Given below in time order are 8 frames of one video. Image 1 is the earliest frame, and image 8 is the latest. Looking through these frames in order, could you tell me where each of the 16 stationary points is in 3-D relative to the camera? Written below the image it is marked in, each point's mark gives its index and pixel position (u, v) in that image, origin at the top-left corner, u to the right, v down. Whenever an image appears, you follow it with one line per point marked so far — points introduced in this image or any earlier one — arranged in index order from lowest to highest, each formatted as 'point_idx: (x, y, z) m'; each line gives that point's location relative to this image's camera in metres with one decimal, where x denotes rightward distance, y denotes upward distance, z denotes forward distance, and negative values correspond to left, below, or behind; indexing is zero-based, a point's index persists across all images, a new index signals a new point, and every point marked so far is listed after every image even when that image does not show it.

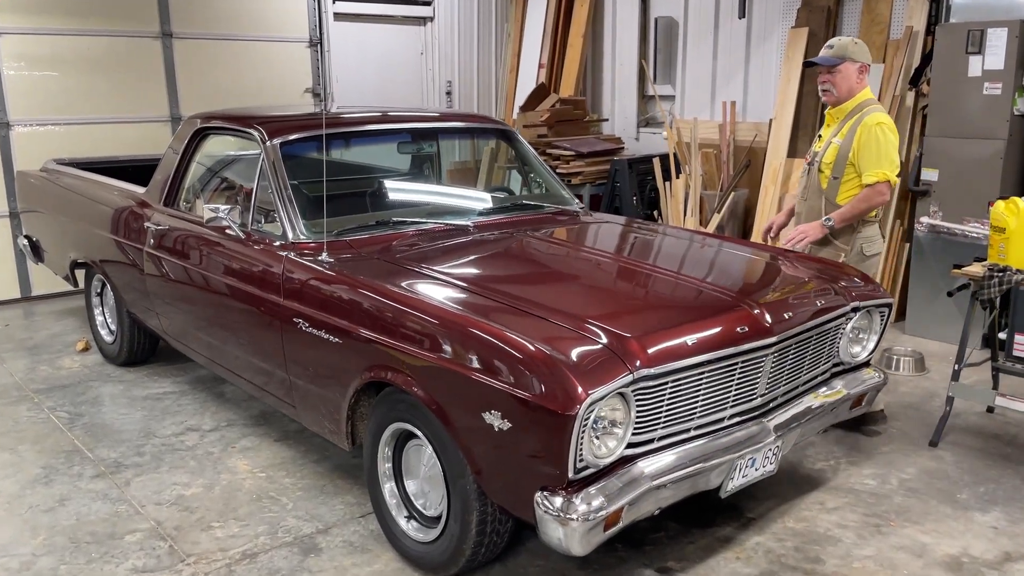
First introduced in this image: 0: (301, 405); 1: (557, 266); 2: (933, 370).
0: (-0.8, -0.4, +3.2) m
1: (+0.2, +0.1, +3.1) m
2: (+2.2, -0.4, +4.6) m
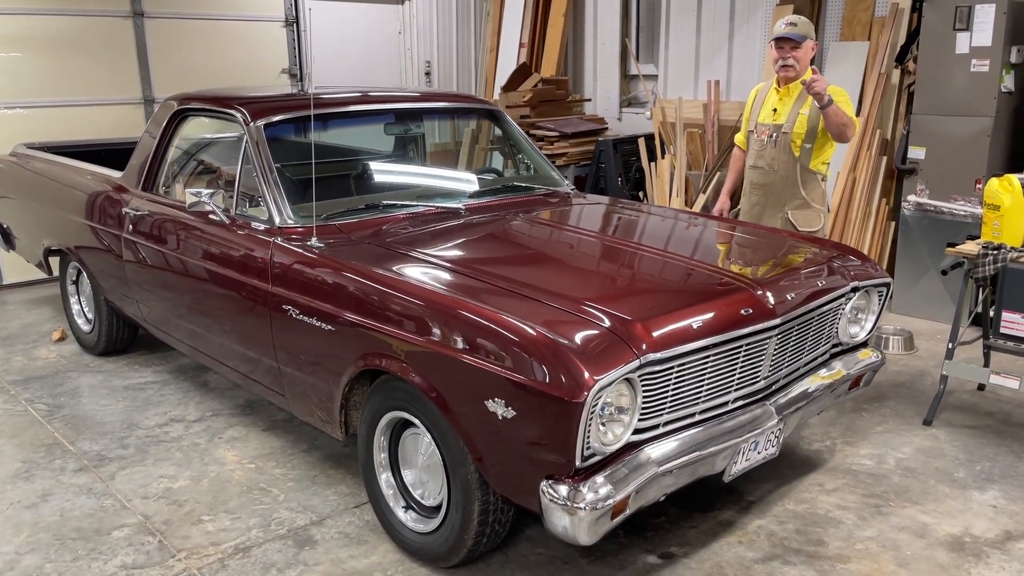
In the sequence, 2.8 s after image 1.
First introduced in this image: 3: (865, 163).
0: (-0.8, -0.4, +3.2) m
1: (+0.1, +0.2, +3.1) m
2: (+2.2, -0.3, +4.6) m
3: (+2.2, +0.8, +5.3) m
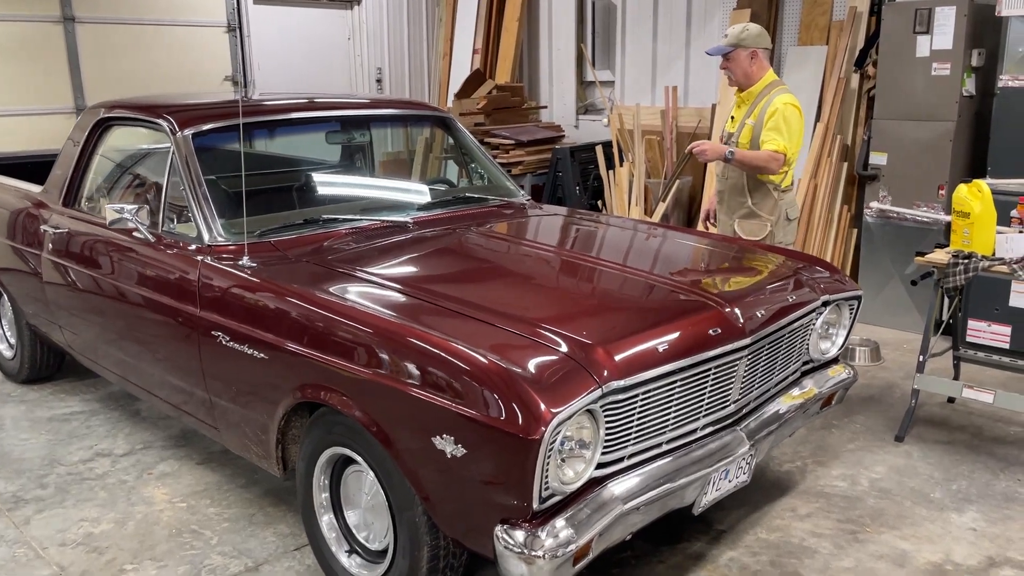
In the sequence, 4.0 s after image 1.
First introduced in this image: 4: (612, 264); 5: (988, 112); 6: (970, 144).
0: (-1.0, -0.5, +2.9) m
1: (0.0, +0.1, +2.9) m
2: (+2.0, -0.4, +4.4) m
3: (+1.9, +0.7, +5.2) m
4: (+0.3, +0.1, +2.8) m
5: (+2.7, +1.0, +4.8) m
6: (+2.5, +0.8, +4.7) m
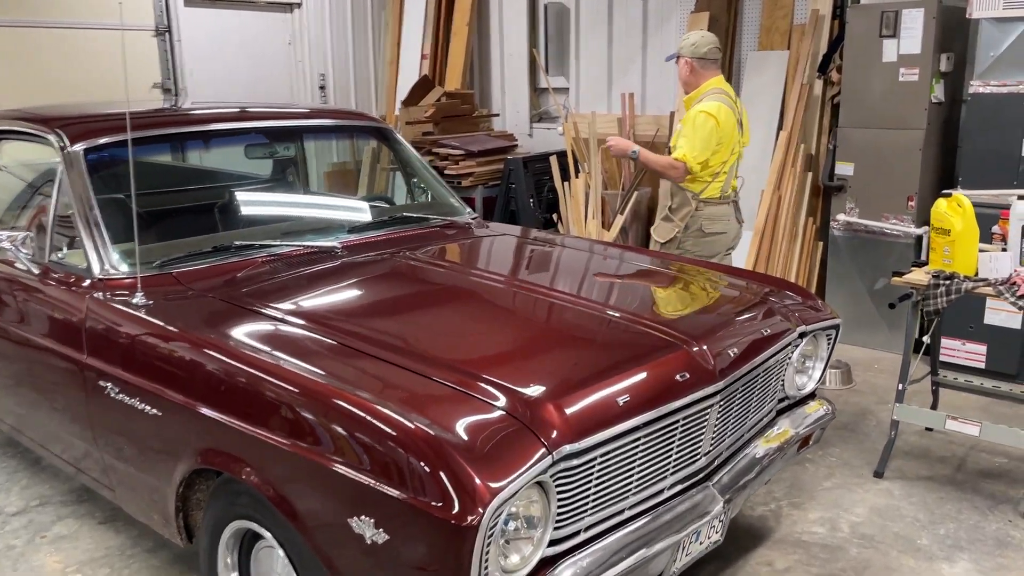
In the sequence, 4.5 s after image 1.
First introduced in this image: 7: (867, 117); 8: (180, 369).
0: (-1.2, -0.6, +2.5) m
1: (-0.2, 0.0, +2.5) m
2: (+1.7, -0.5, +4.2) m
3: (+1.6, +0.6, +5.0) m
4: (+0.2, 0.0, +2.5) m
5: (+2.4, +0.9, +4.6) m
6: (+2.3, +0.7, +4.5) m
7: (+1.9, +0.9, +4.5) m
8: (-0.9, -0.2, +2.2) m
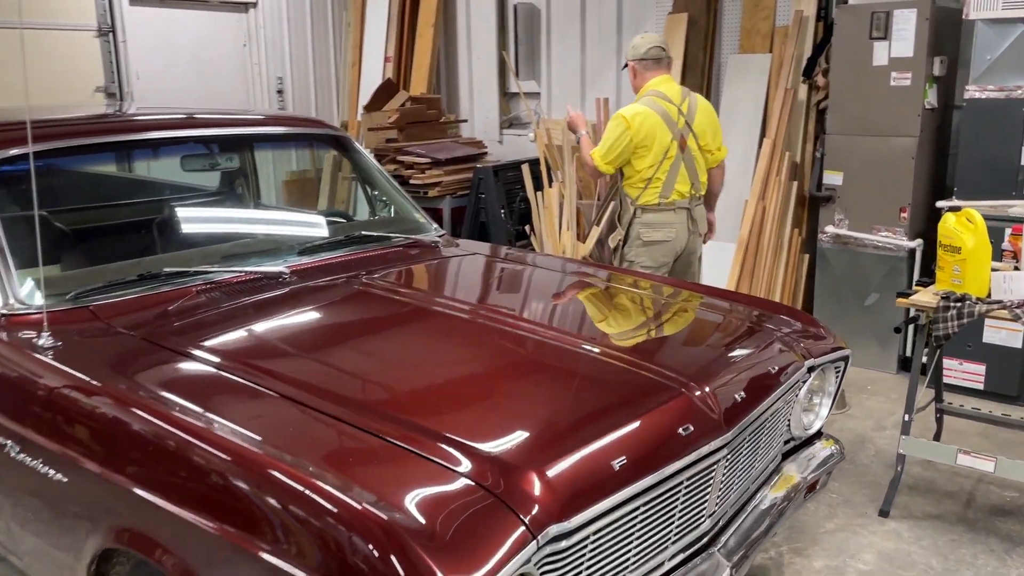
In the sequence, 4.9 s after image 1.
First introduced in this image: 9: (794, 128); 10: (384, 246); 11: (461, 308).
0: (-1.2, -0.7, +2.2) m
1: (-0.3, -0.1, +2.2) m
2: (+1.6, -0.5, +3.9) m
3: (+1.5, +0.5, +4.7) m
4: (+0.1, -0.1, +2.2) m
5: (+2.2, +0.8, +4.4) m
6: (+2.1, +0.6, +4.3) m
7: (+1.7, +0.8, +4.3) m
8: (-0.9, -0.3, +1.8) m
9: (+1.6, +0.9, +4.9) m
10: (-0.4, +0.1, +2.9) m
11: (-0.1, -0.1, +2.3) m
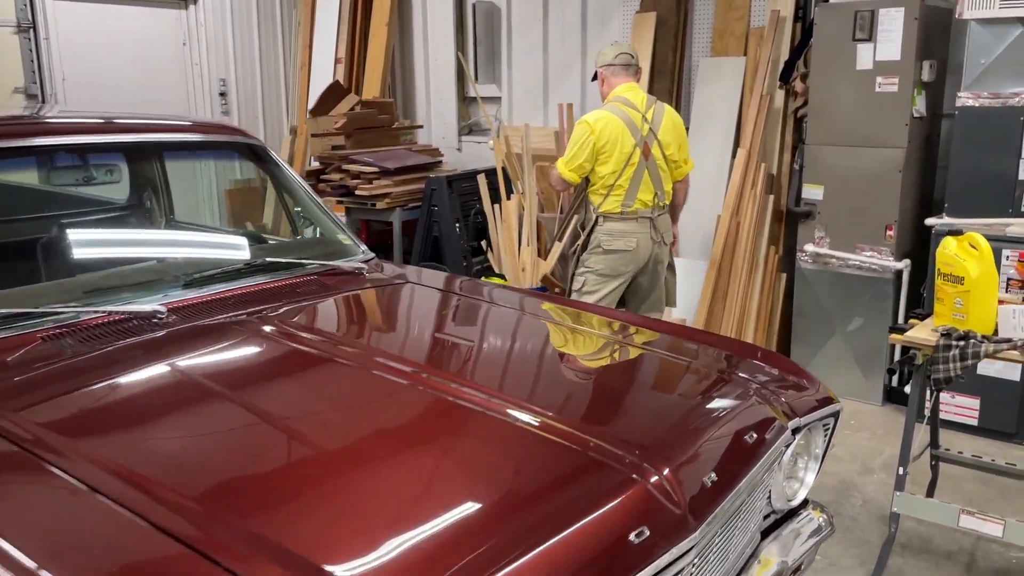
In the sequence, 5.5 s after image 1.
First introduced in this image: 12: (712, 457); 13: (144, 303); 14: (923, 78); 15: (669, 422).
0: (-1.4, -0.8, +1.7) m
1: (-0.4, -0.2, +1.8) m
2: (+1.4, -0.6, +3.6) m
3: (+1.2, +0.4, +4.4) m
4: (-0.1, -0.2, +1.8) m
5: (+2.0, +0.7, +4.1) m
6: (+1.9, +0.5, +4.0) m
7: (+1.5, +0.7, +3.9) m
8: (-1.1, -0.4, +1.4) m
9: (+1.4, +0.8, +4.5) m
10: (-0.6, 0.0, +2.5) m
11: (-0.3, -0.2, +1.9) m
12: (+0.3, -0.3, +1.5) m
13: (-0.9, 0.0, +2.2) m
14: (+1.8, +0.9, +3.8) m
15: (+0.3, -0.3, +1.6) m
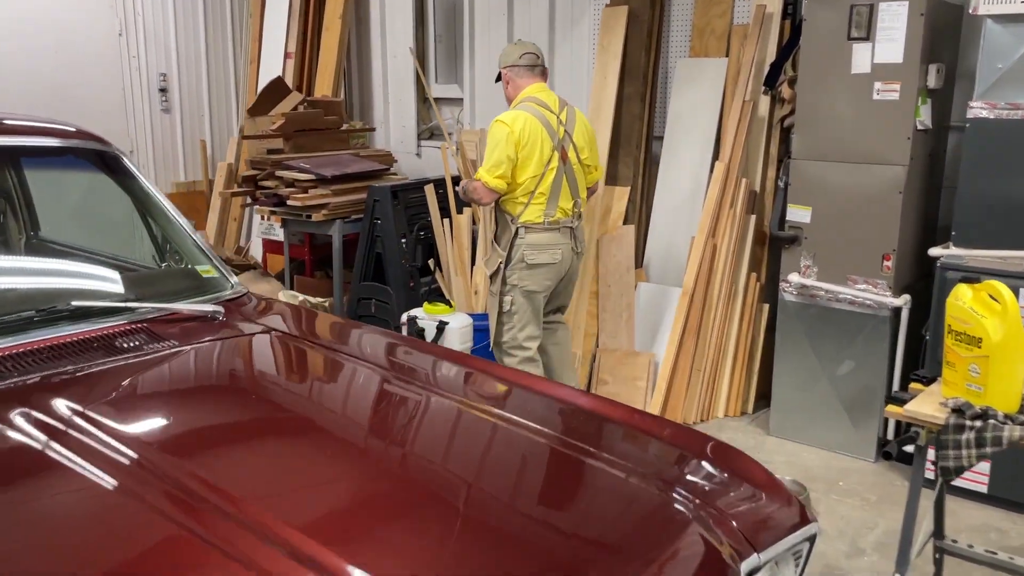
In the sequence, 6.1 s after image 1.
0: (-1.6, -0.9, +1.2) m
1: (-0.7, -0.3, +1.3) m
2: (+1.1, -0.8, +3.0) m
3: (+1.0, +0.3, +3.8) m
4: (-0.3, -0.3, +1.3) m
5: (+1.8, +0.6, +3.5) m
6: (+1.6, +0.4, +3.4) m
7: (+1.3, +0.6, +3.4) m
8: (-1.3, -0.5, +0.8) m
9: (+1.1, +0.6, +4.0) m
10: (-0.9, -0.1, +2.0) m
11: (-0.5, -0.3, +1.4) m
12: (+0.1, -0.5, +1.0) m
13: (-1.1, -0.1, +1.6) m
14: (+1.6, +0.8, +3.2) m
15: (0.0, -0.4, +1.0) m
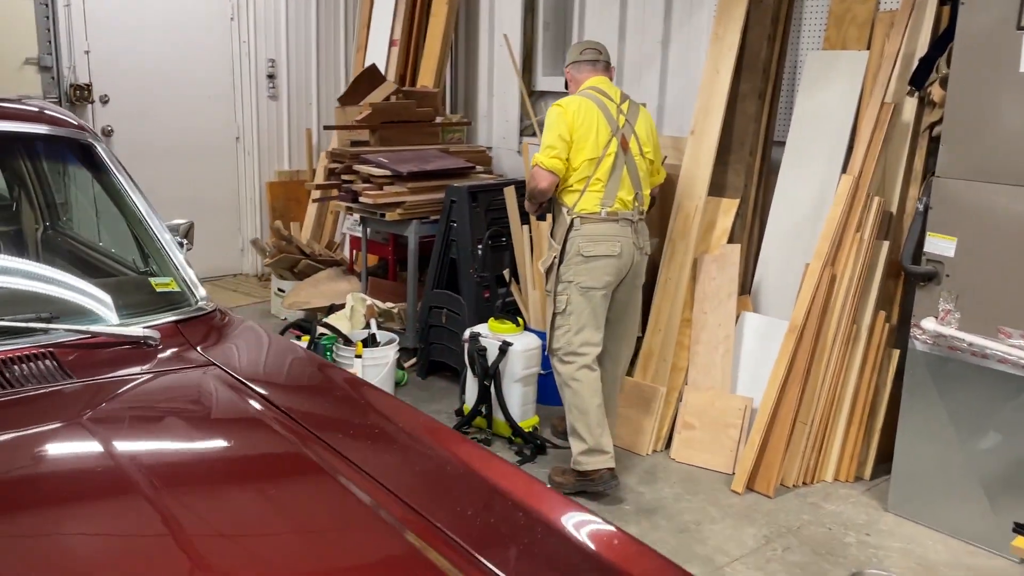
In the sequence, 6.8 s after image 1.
0: (-1.8, -0.8, +1.0) m
1: (-0.8, -0.3, +0.9) m
2: (+1.2, -0.9, +2.4) m
3: (+1.3, +0.1, +3.2) m
4: (-0.5, -0.4, +0.9) m
5: (+2.0, +0.4, +2.7) m
6: (+1.9, +0.2, +2.7) m
7: (+1.5, +0.4, +2.7) m
8: (-1.5, -0.5, +0.6) m
9: (+1.5, +0.5, +3.3) m
10: (-0.9, -0.1, +1.7) m
11: (-0.7, -0.3, +1.0) m
12: (-0.1, -0.5, +0.5) m
13: (-1.2, -0.1, +1.4) m
14: (+1.8, +0.6, +2.5) m
15: (-0.2, -0.5, +0.6) m
